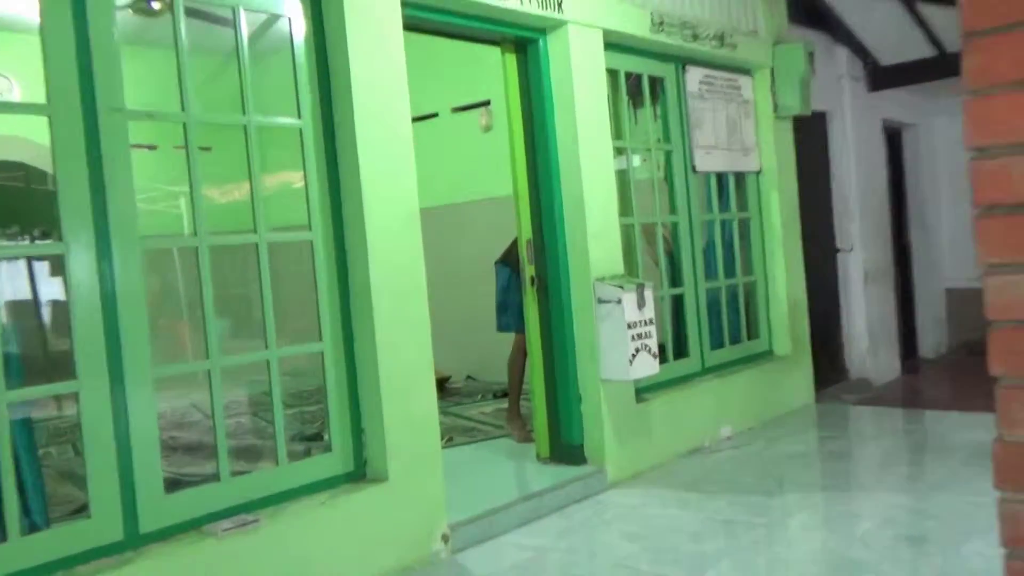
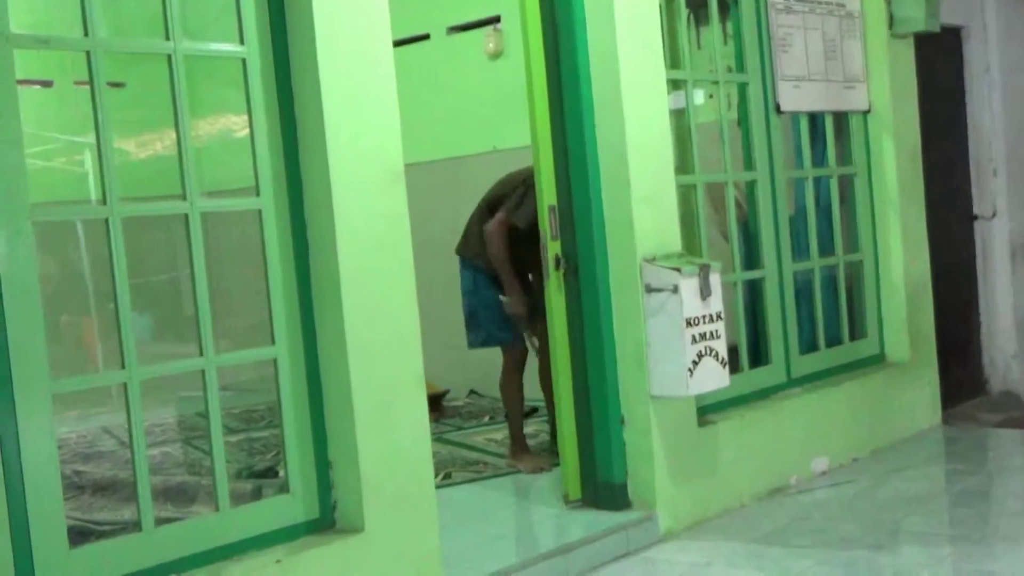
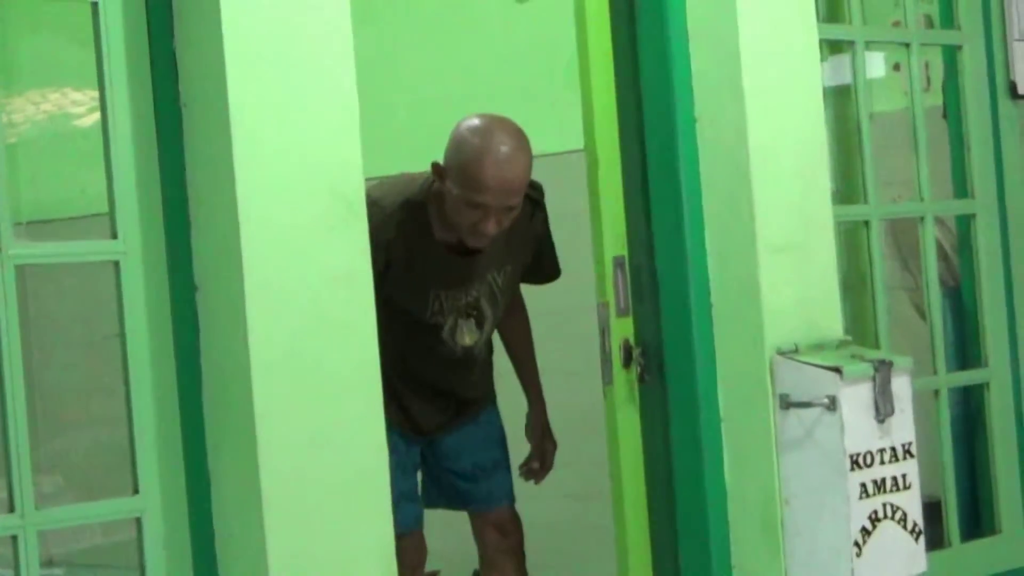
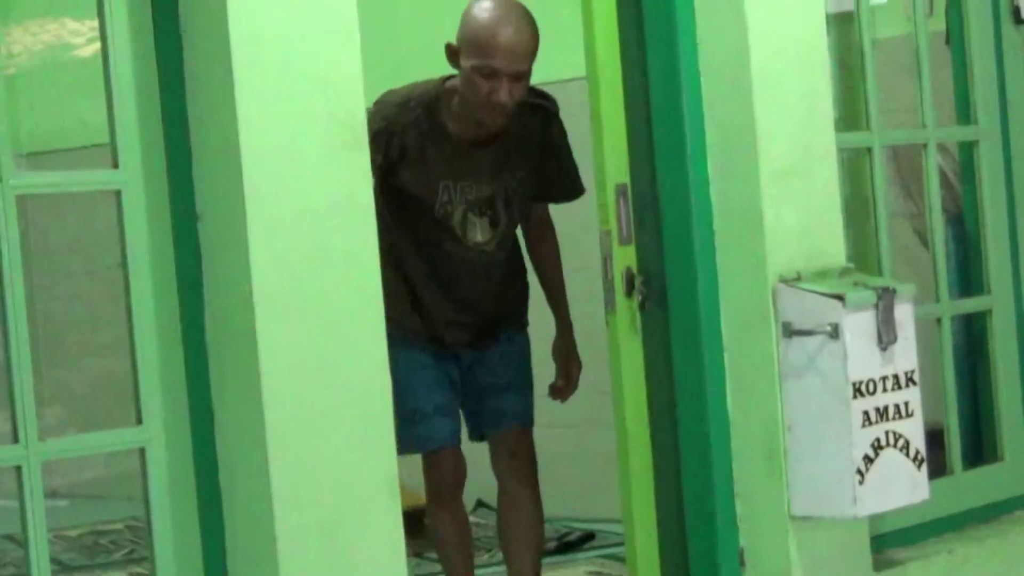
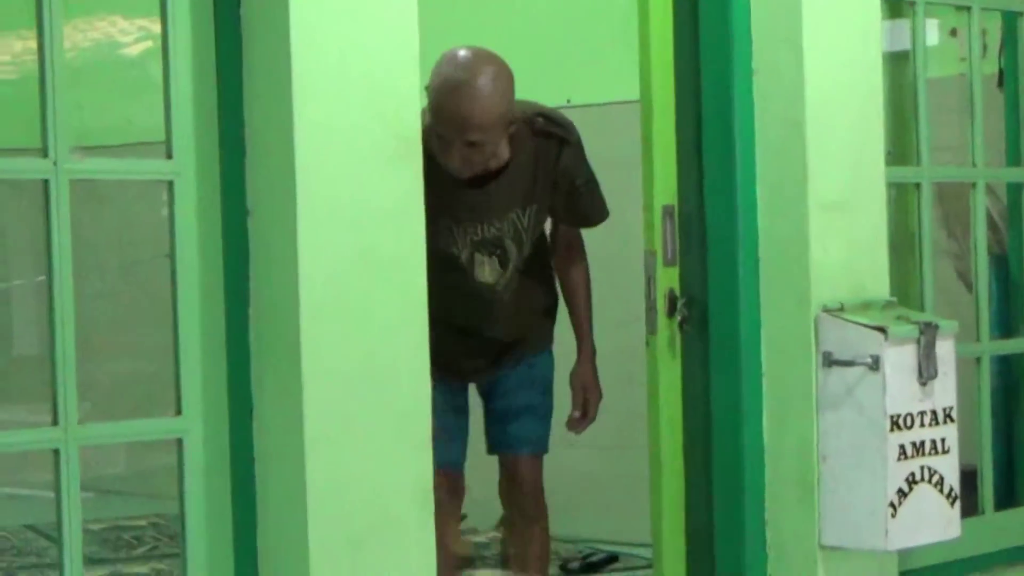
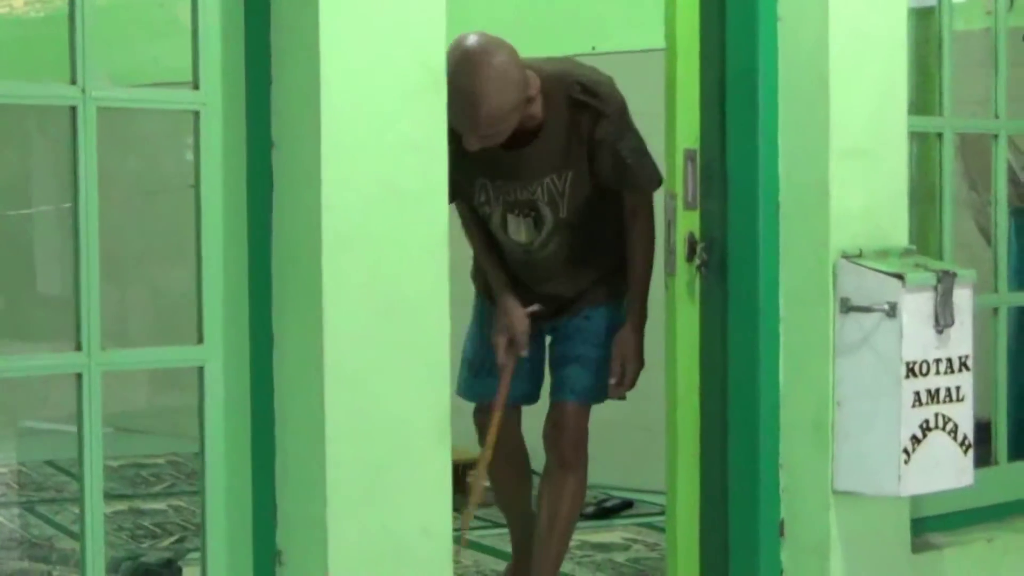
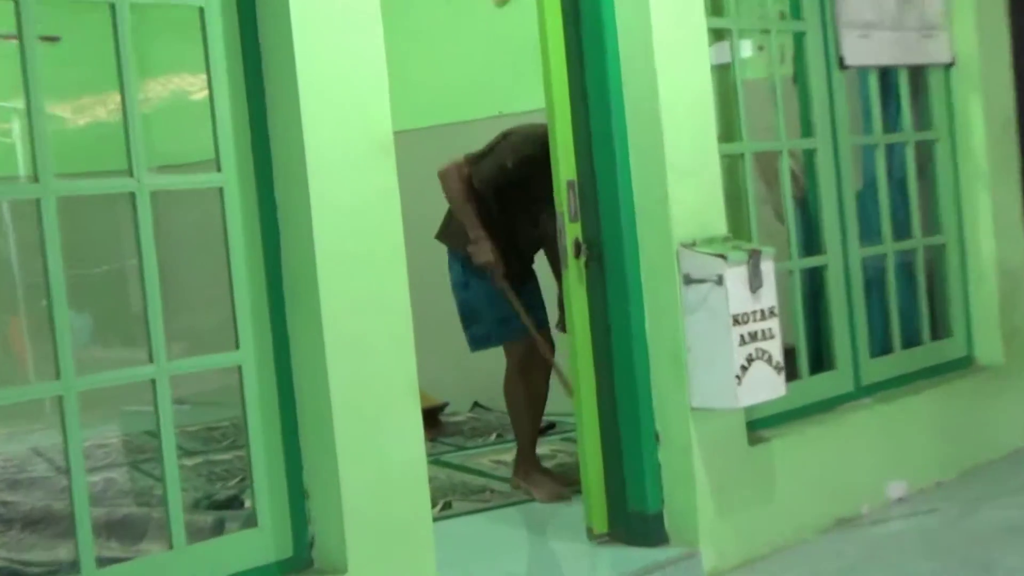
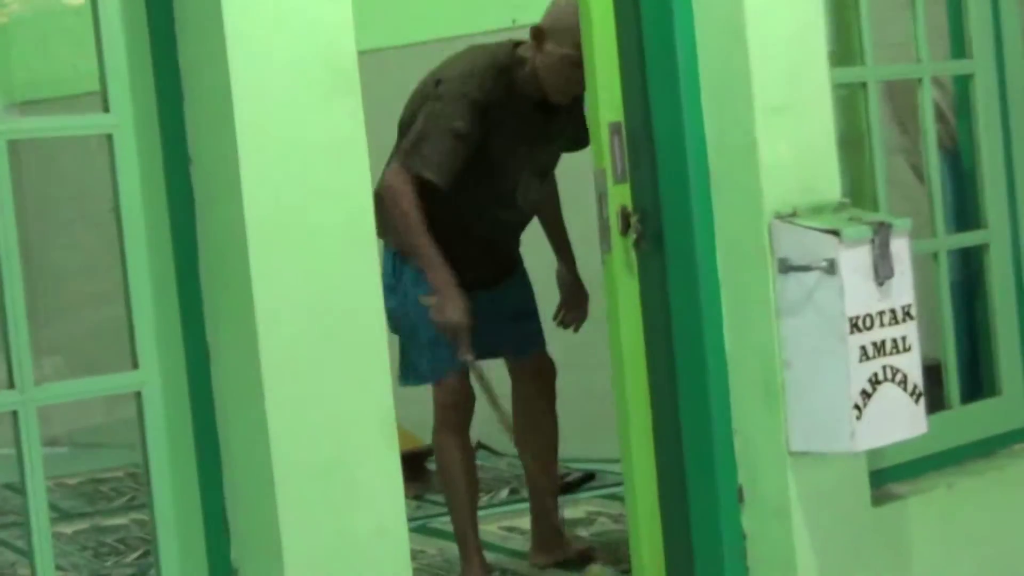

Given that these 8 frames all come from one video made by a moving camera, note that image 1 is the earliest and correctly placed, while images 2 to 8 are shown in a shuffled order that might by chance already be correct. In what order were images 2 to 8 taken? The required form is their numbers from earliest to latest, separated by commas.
2, 7, 8, 4, 3, 5, 6
